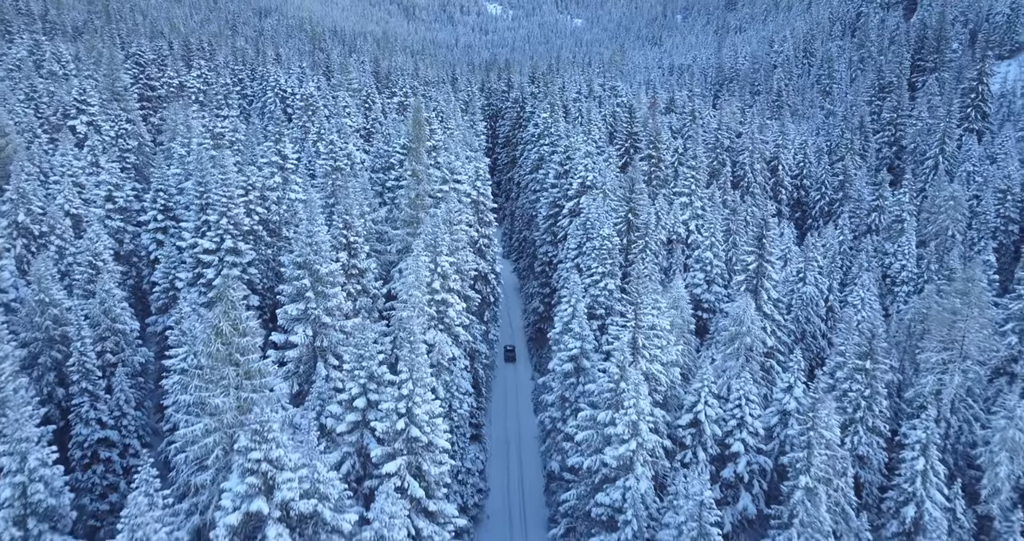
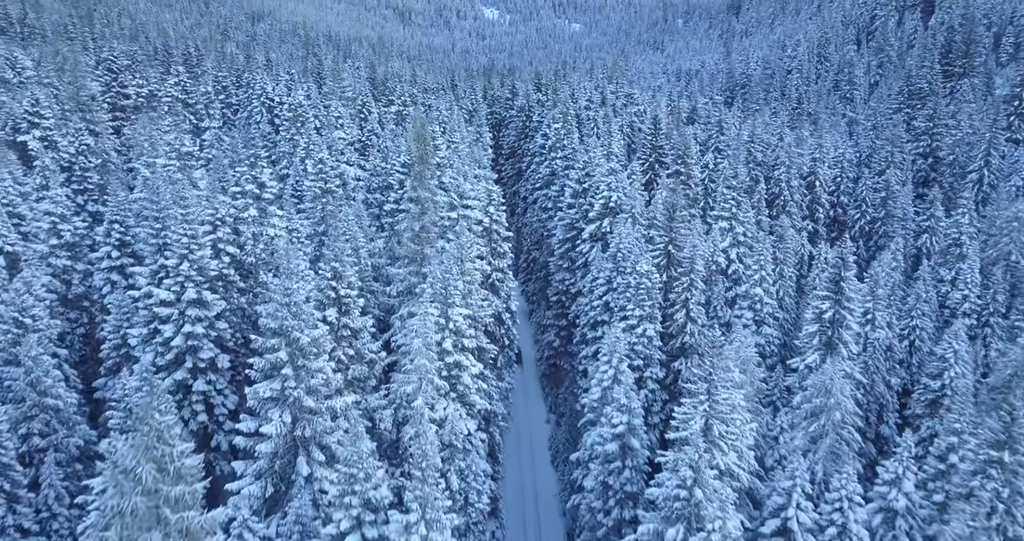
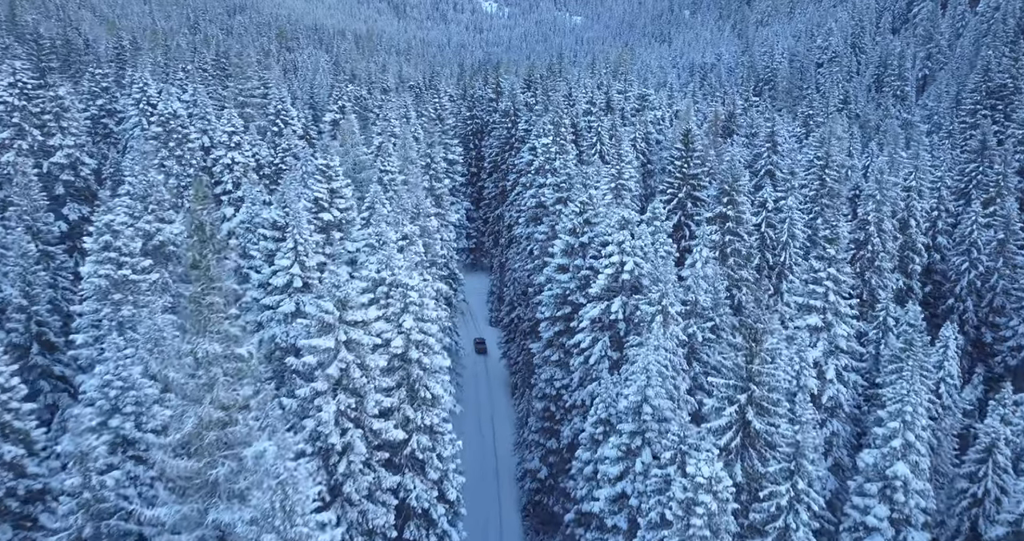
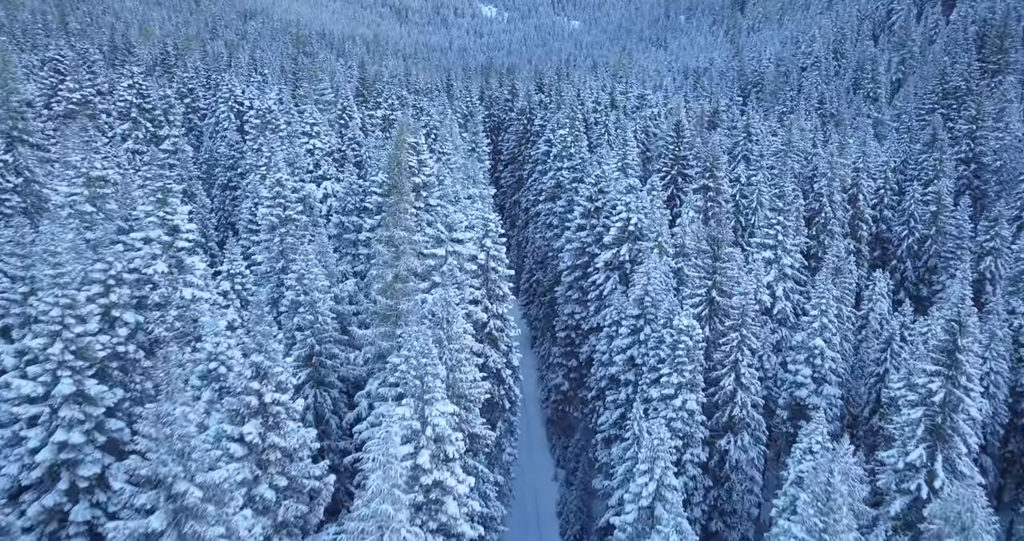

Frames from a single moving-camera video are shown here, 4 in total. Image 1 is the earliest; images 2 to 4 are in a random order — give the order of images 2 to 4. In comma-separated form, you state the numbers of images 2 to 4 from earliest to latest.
2, 4, 3
